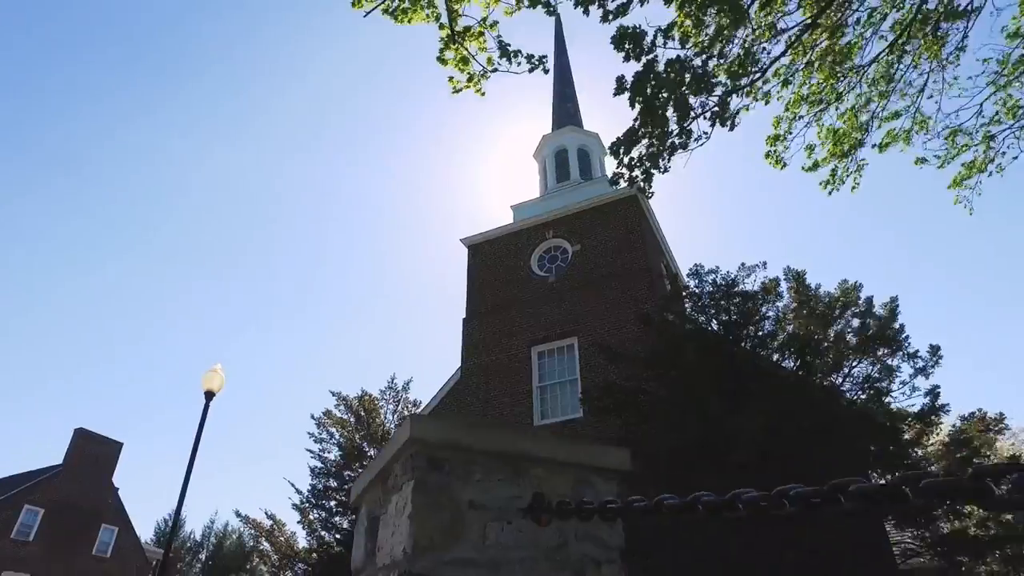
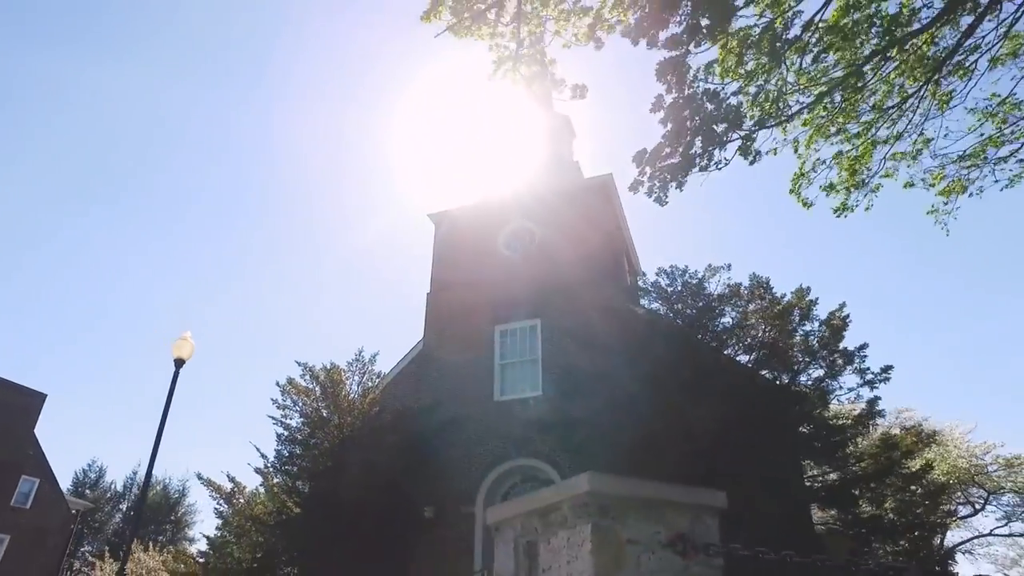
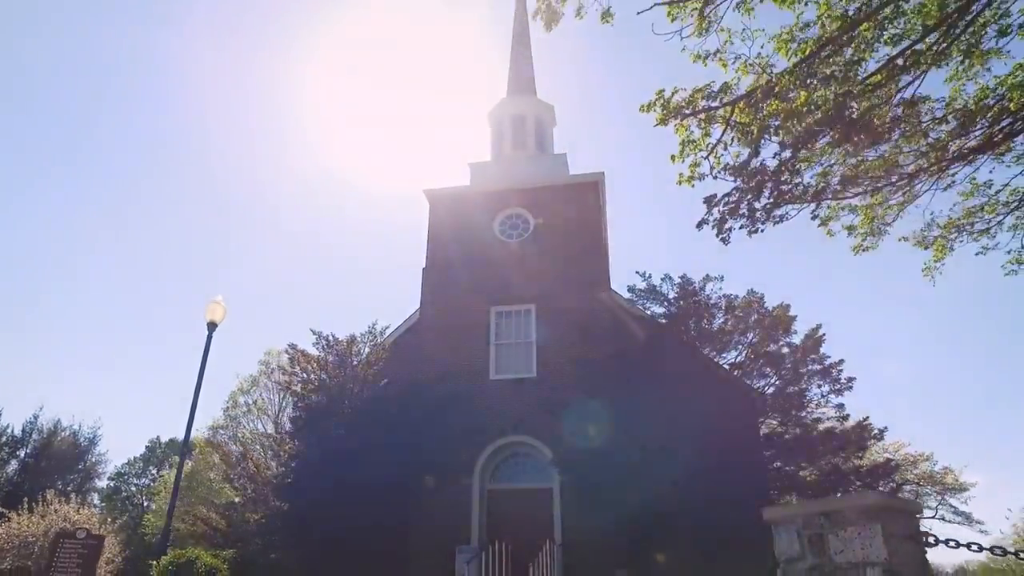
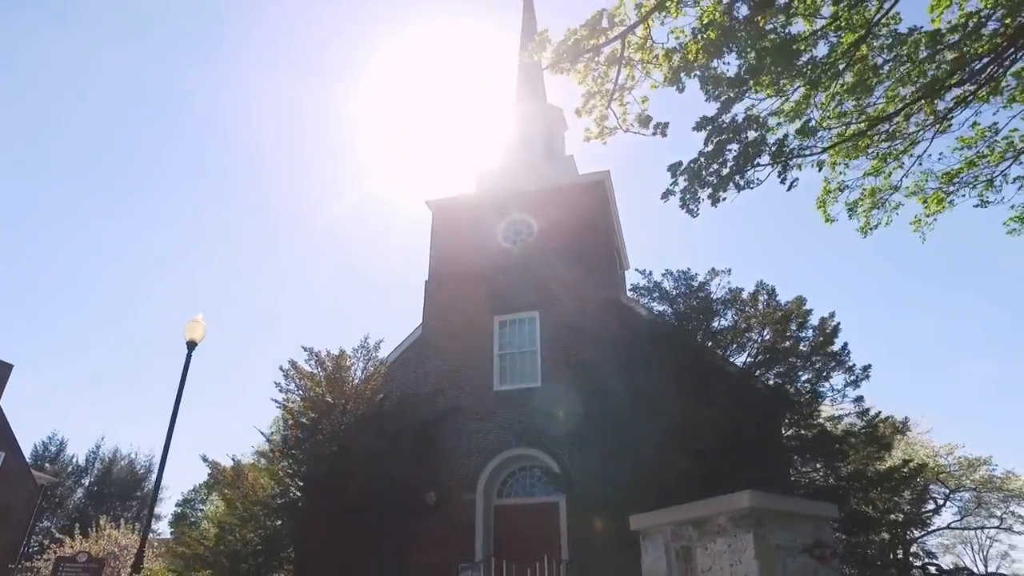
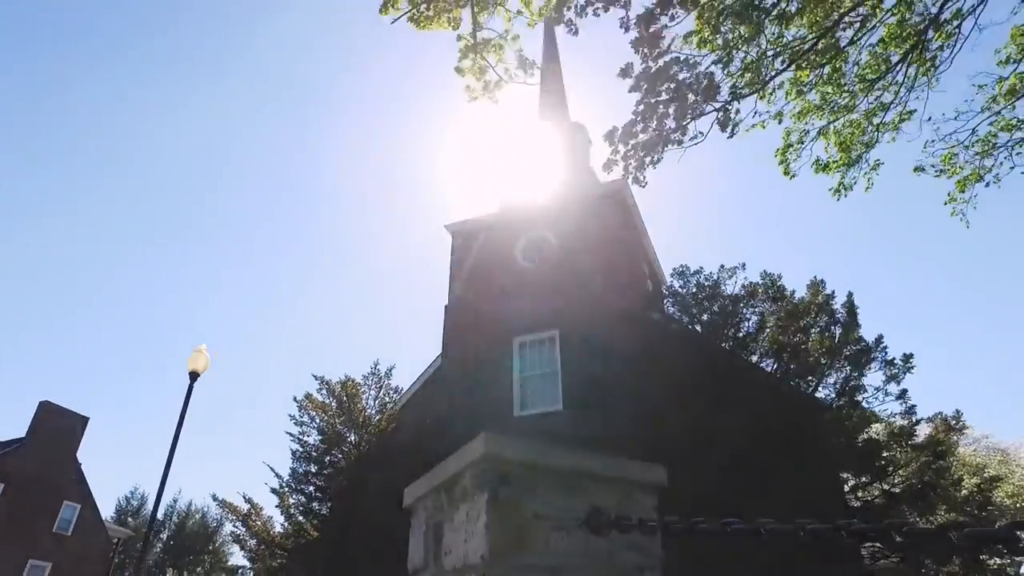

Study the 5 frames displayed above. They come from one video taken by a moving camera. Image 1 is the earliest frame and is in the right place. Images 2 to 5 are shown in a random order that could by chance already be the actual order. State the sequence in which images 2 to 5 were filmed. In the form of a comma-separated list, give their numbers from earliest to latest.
5, 2, 4, 3
